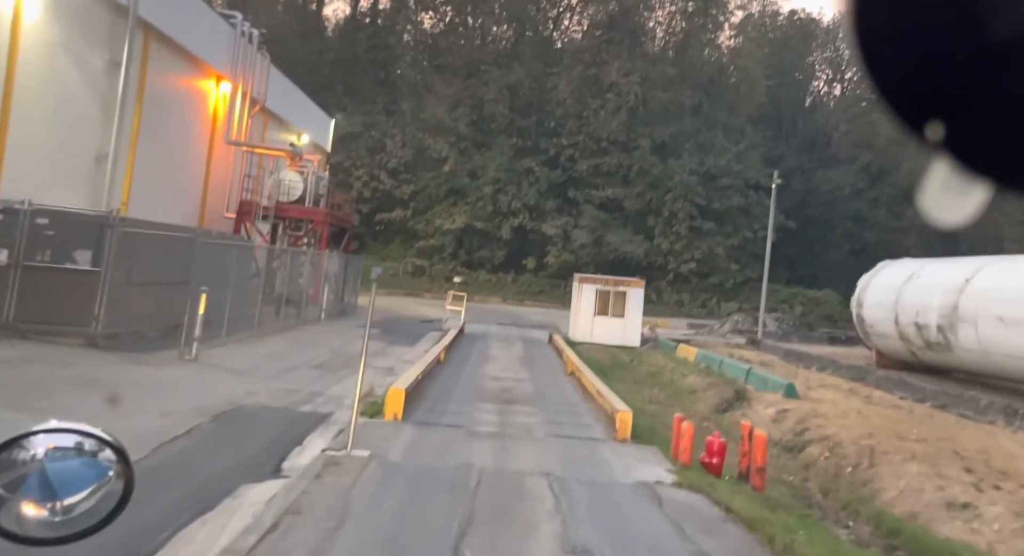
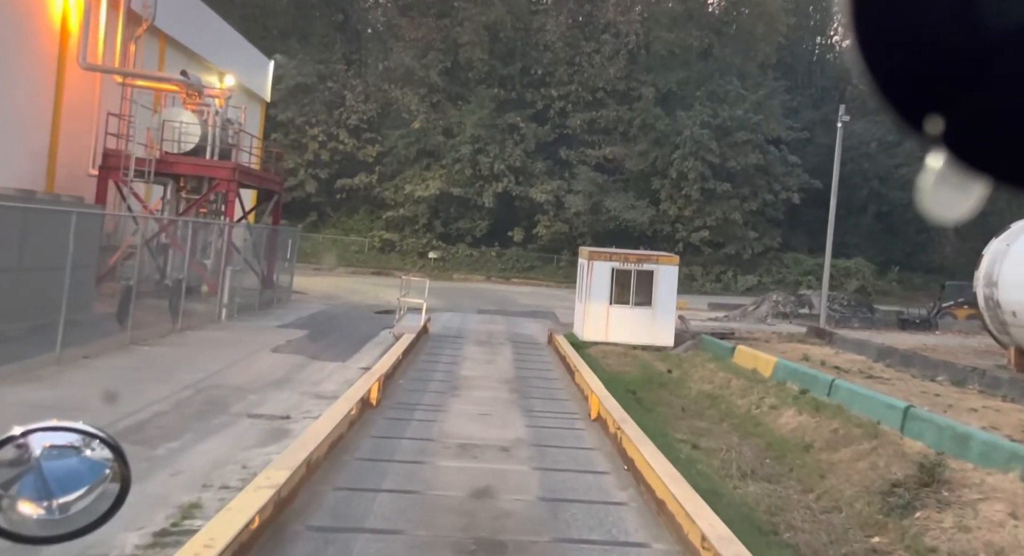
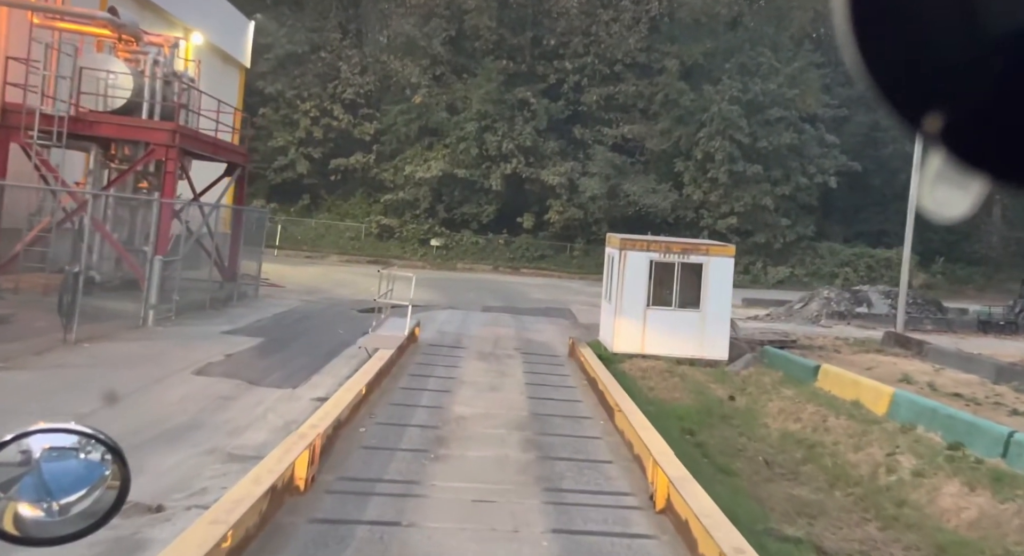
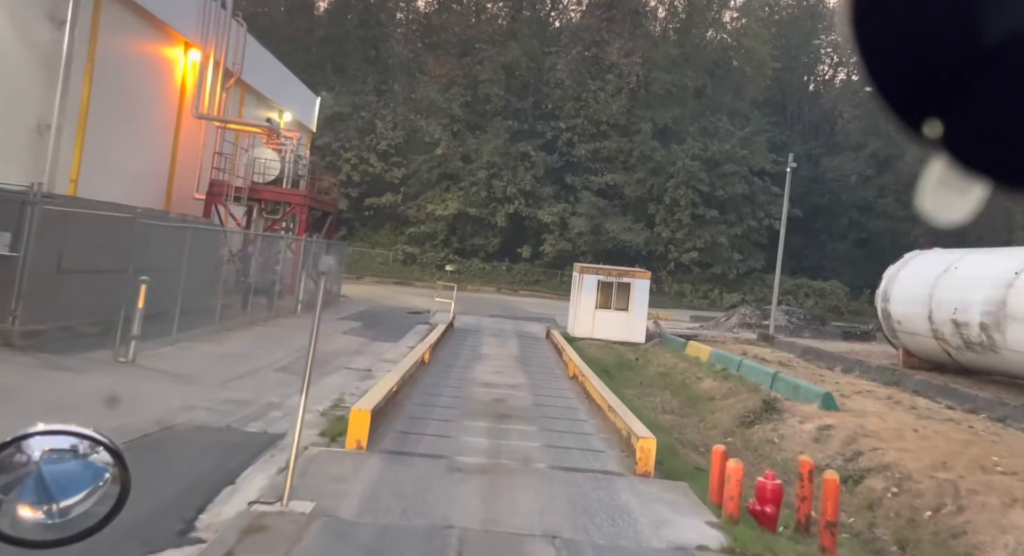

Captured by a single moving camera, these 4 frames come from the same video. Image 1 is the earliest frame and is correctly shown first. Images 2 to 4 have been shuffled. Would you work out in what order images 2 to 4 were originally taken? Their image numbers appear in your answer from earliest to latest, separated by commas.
4, 2, 3
